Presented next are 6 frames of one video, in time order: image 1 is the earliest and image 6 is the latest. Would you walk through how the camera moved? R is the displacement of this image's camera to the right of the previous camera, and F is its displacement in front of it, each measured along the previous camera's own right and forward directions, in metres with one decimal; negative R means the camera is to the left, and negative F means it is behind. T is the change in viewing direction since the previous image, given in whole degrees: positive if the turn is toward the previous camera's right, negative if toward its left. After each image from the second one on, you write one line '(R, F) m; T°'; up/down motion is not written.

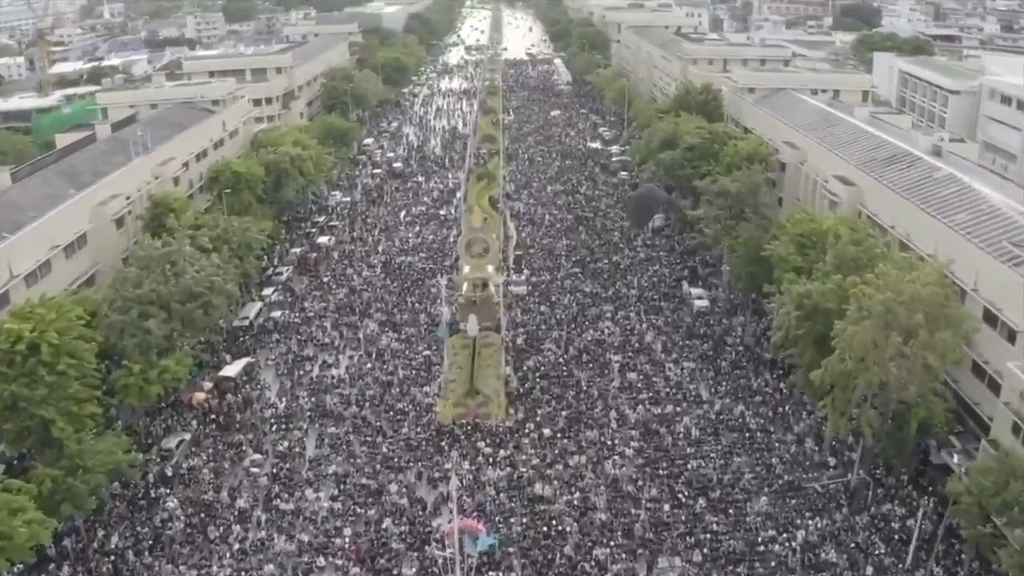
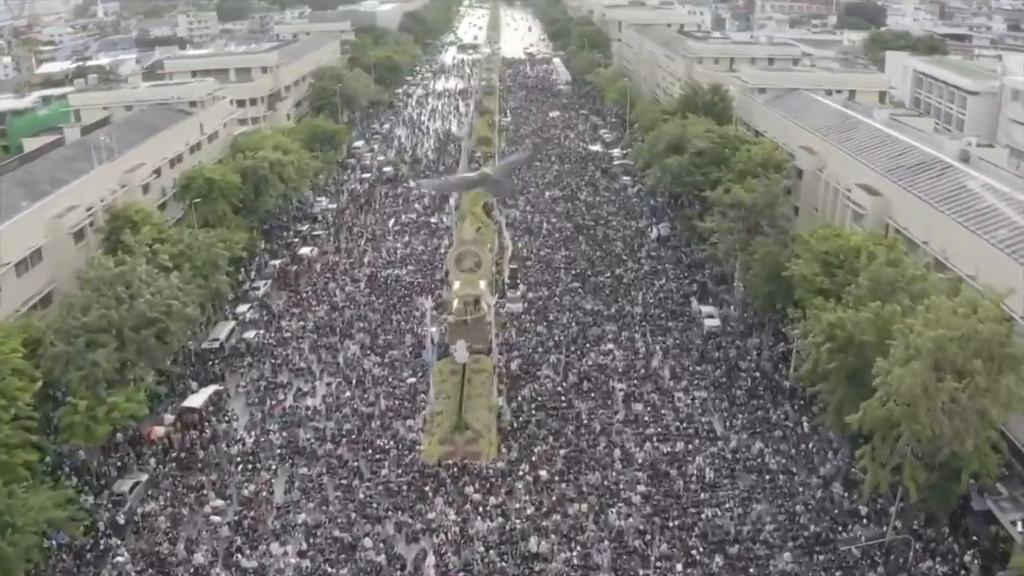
(+0.2, +3.3) m; 0°
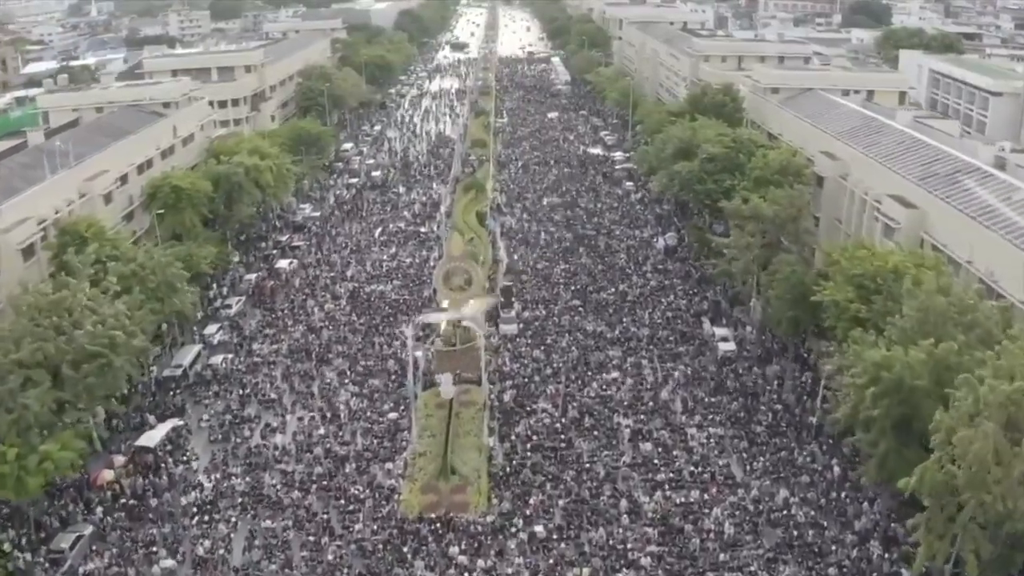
(+0.2, +3.5) m; 0°
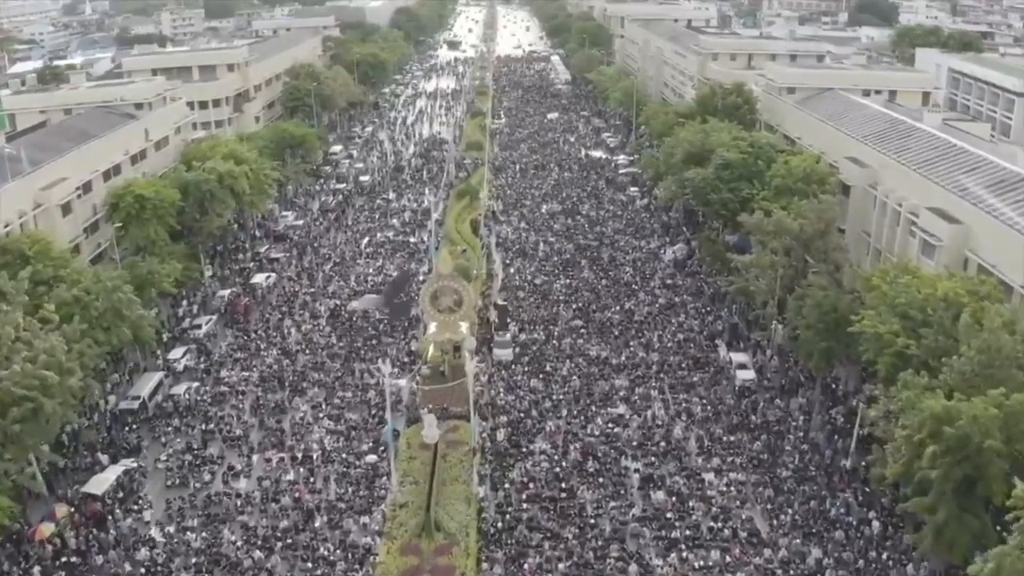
(+0.2, +3.4) m; 0°
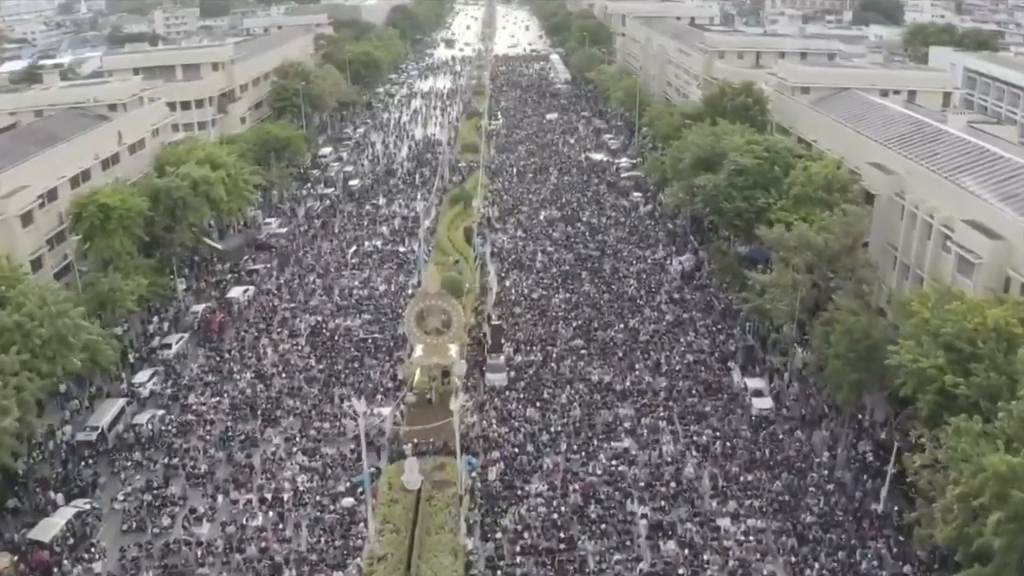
(+0.2, +2.7) m; 0°
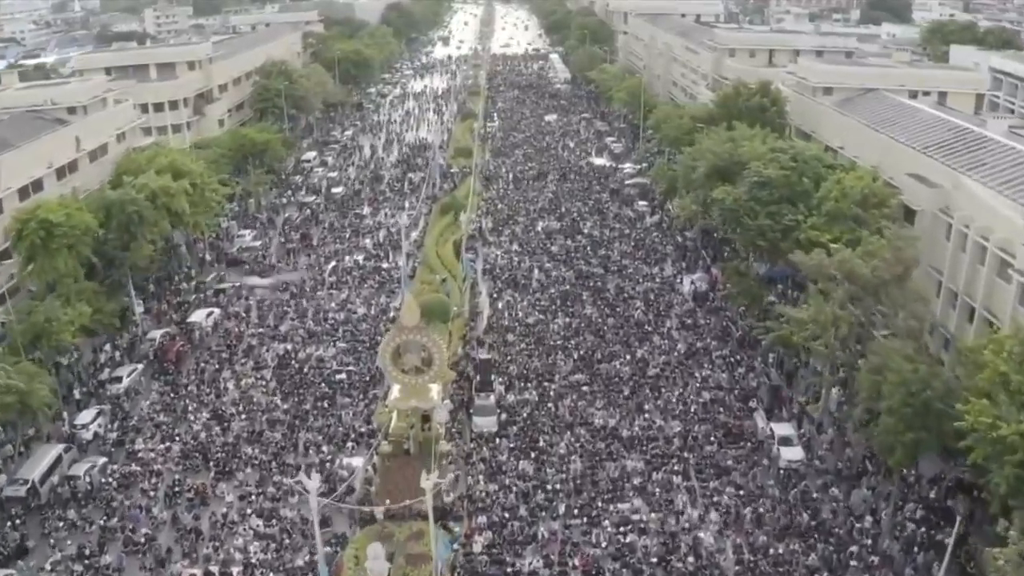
(+0.3, +3.7) m; 0°
